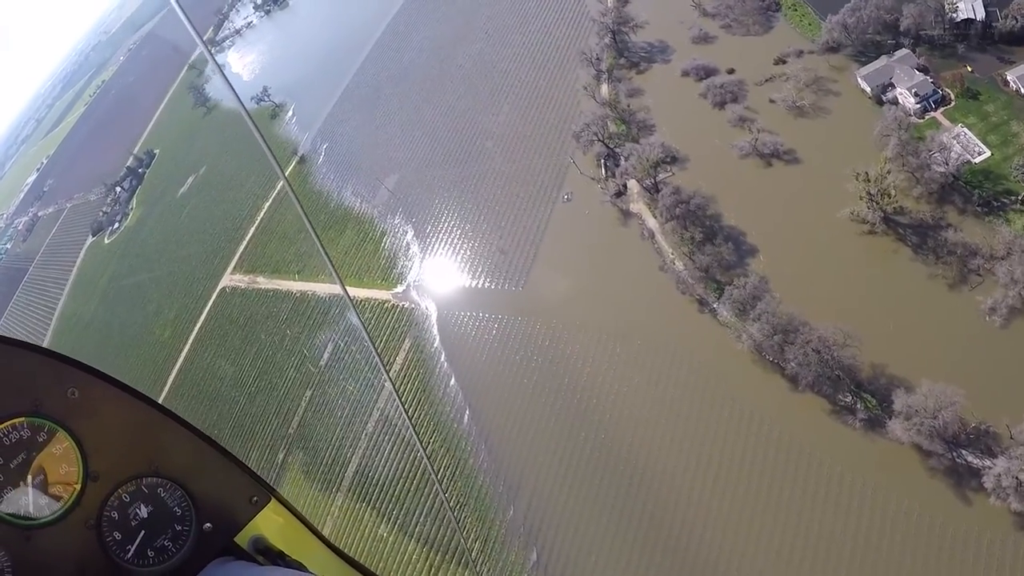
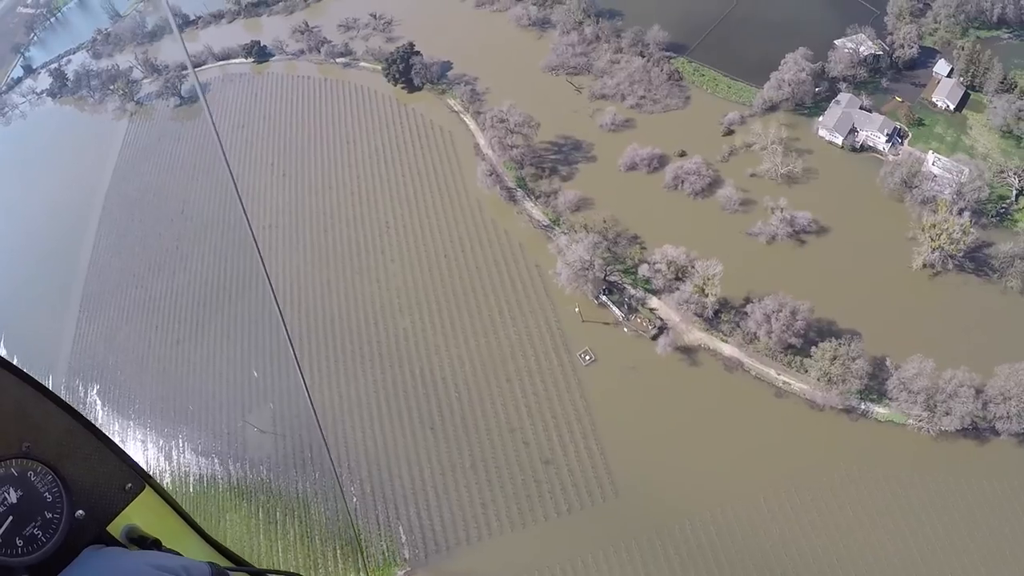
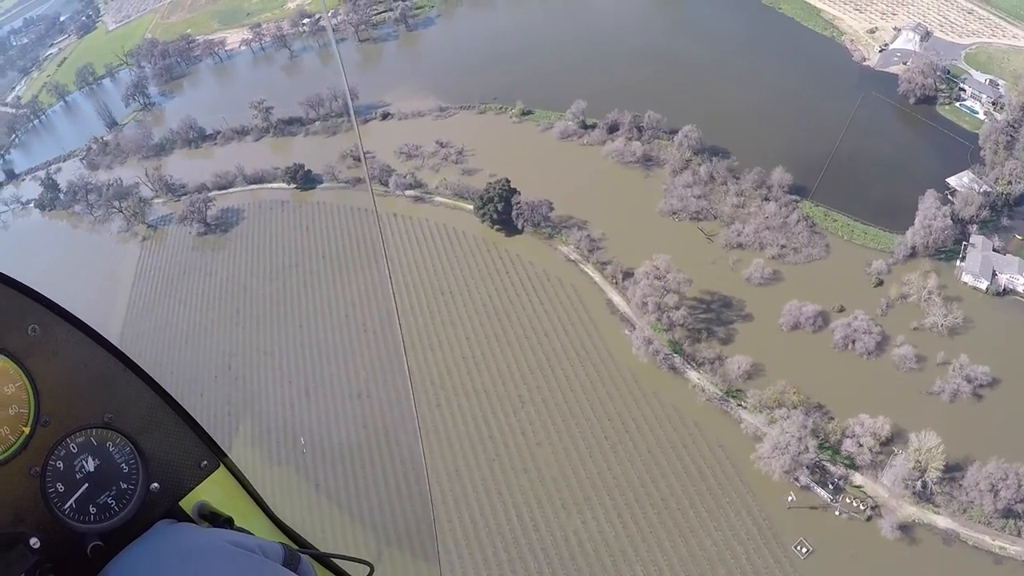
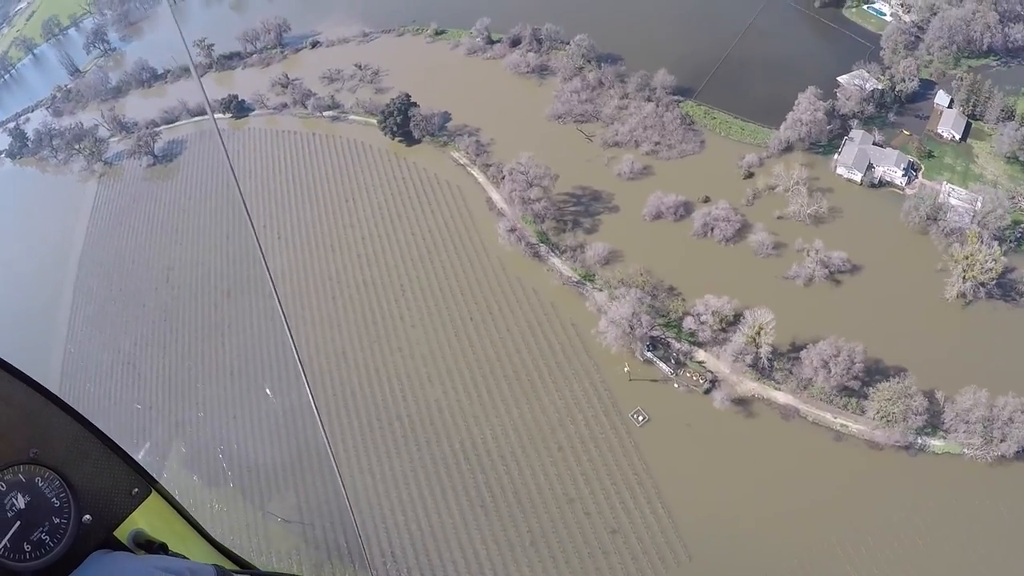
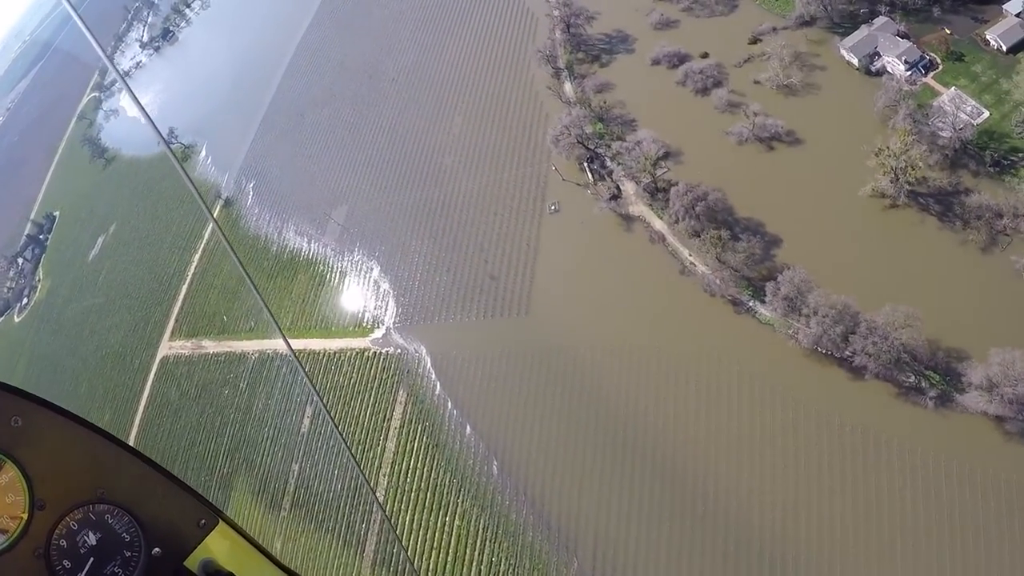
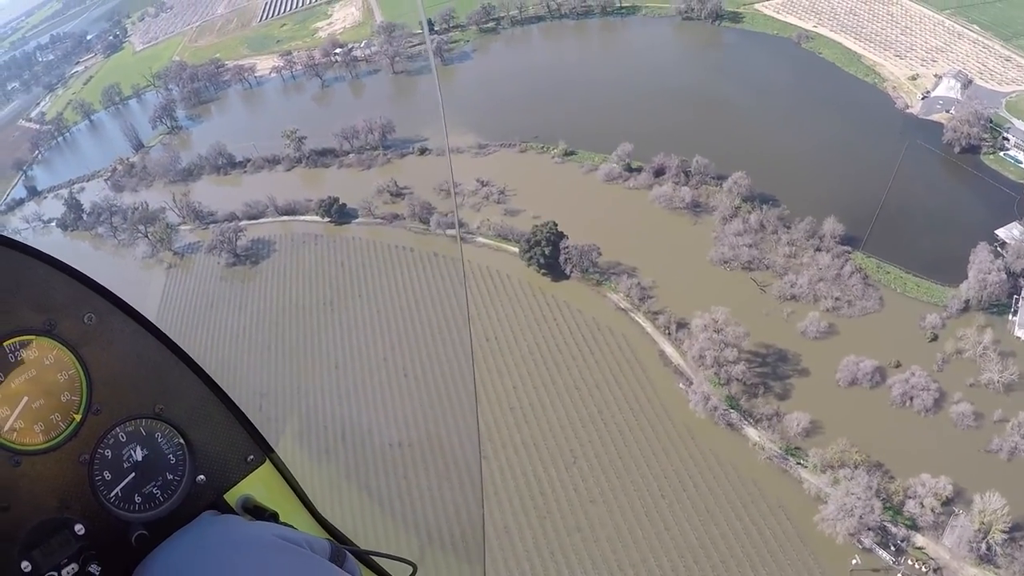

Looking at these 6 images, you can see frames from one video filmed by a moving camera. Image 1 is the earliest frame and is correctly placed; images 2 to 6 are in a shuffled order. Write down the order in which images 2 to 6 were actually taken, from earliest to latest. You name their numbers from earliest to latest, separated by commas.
5, 2, 4, 3, 6
